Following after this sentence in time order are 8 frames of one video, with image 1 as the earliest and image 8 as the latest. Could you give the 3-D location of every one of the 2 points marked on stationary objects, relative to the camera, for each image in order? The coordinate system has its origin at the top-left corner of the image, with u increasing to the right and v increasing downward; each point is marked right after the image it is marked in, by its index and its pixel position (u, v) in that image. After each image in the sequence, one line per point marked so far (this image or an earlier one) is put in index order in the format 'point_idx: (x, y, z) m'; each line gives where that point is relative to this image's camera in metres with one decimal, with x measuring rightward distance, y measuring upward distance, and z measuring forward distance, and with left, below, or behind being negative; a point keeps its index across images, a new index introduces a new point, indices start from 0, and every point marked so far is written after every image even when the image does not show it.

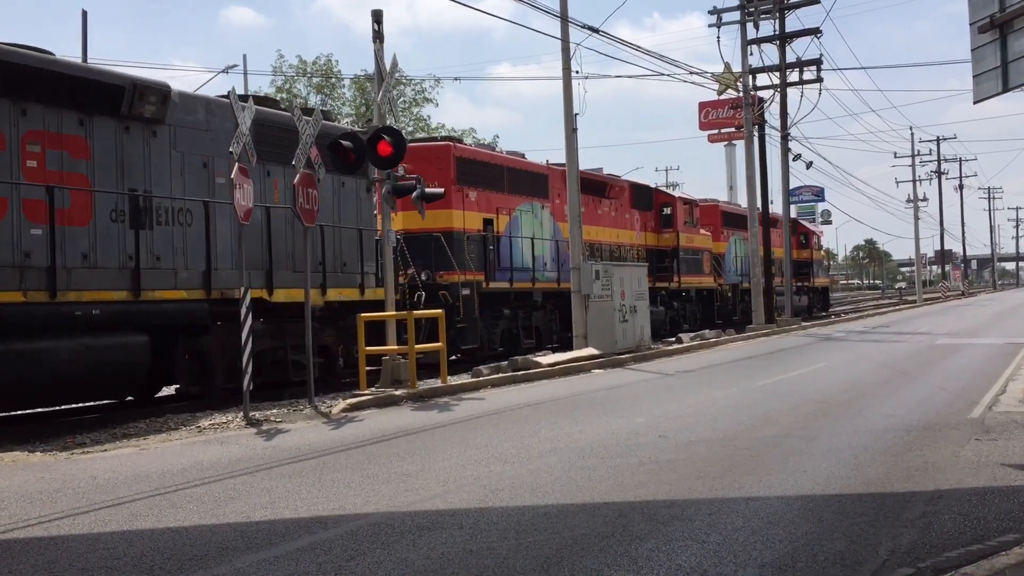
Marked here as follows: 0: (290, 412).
0: (-2.3, -1.3, +10.0) m
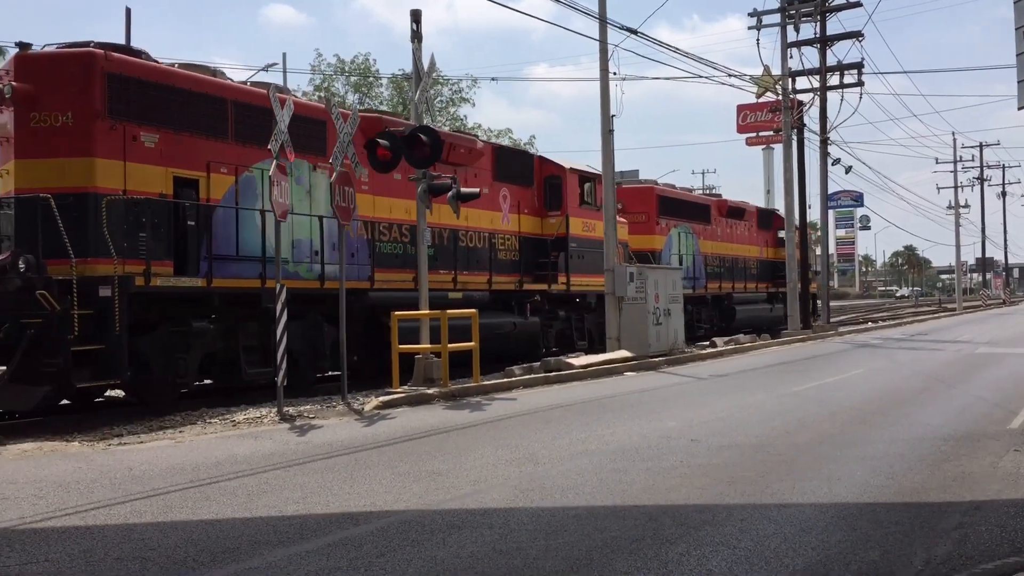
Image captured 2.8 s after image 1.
0: (-1.9, -1.2, +10.1) m
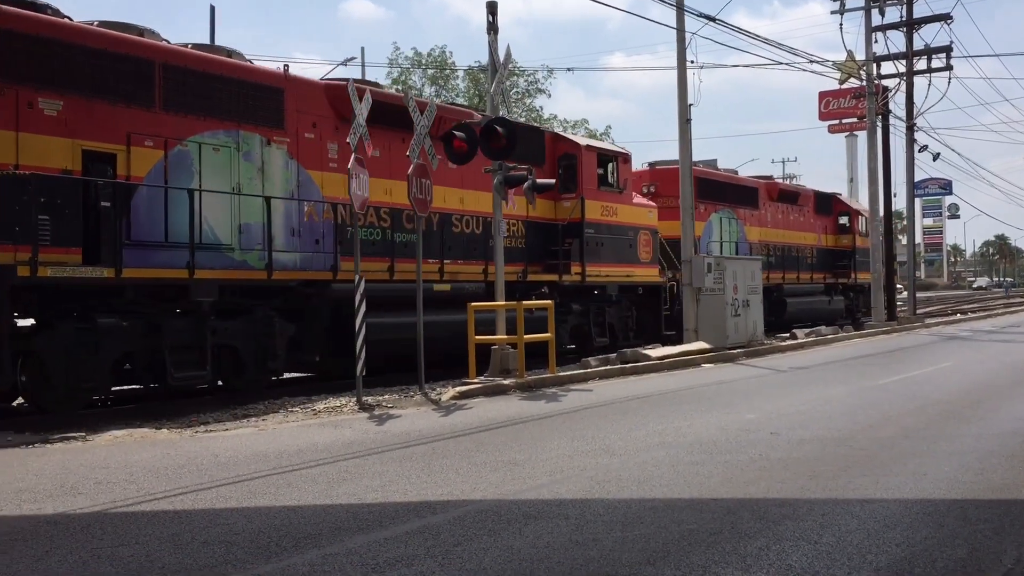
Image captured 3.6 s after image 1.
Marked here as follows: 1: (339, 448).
0: (-1.2, -1.1, +10.2) m
1: (-1.4, -1.3, +8.0) m
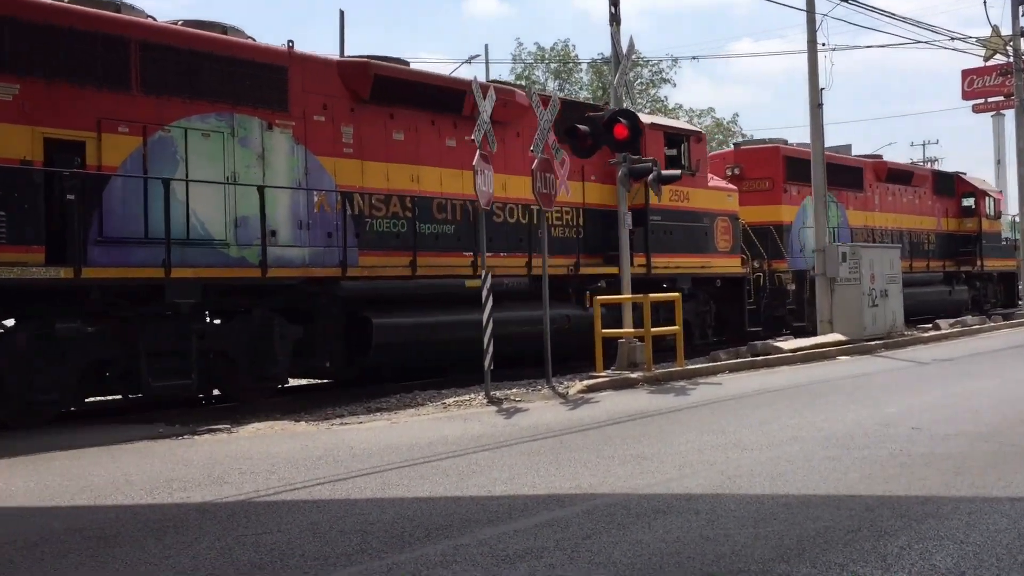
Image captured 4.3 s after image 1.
0: (+0.2, -1.1, +10.3) m
1: (-0.4, -1.2, +8.1) m
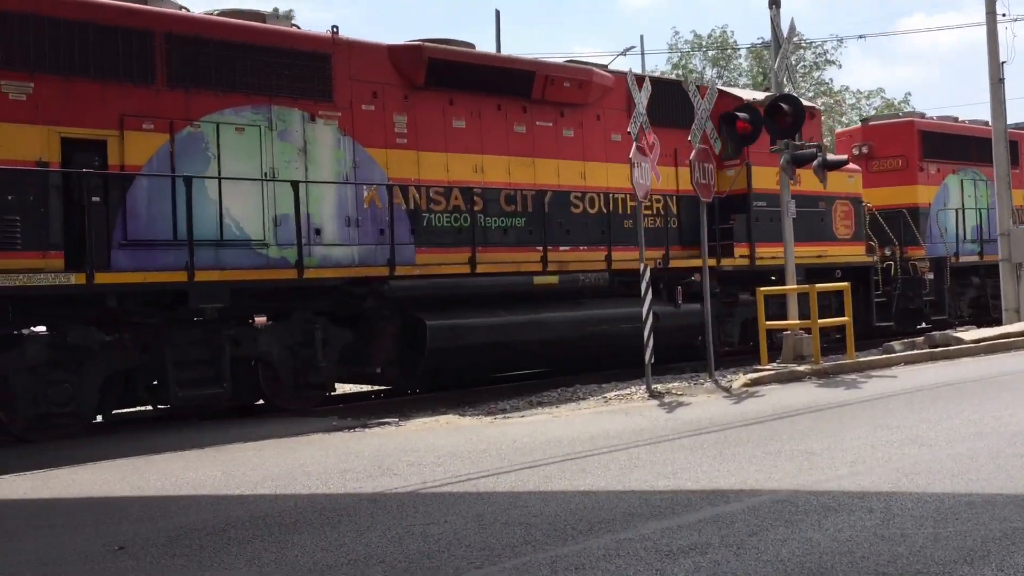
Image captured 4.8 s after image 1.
0: (+1.8, -1.0, +10.1) m
1: (+1.0, -1.2, +8.1) m
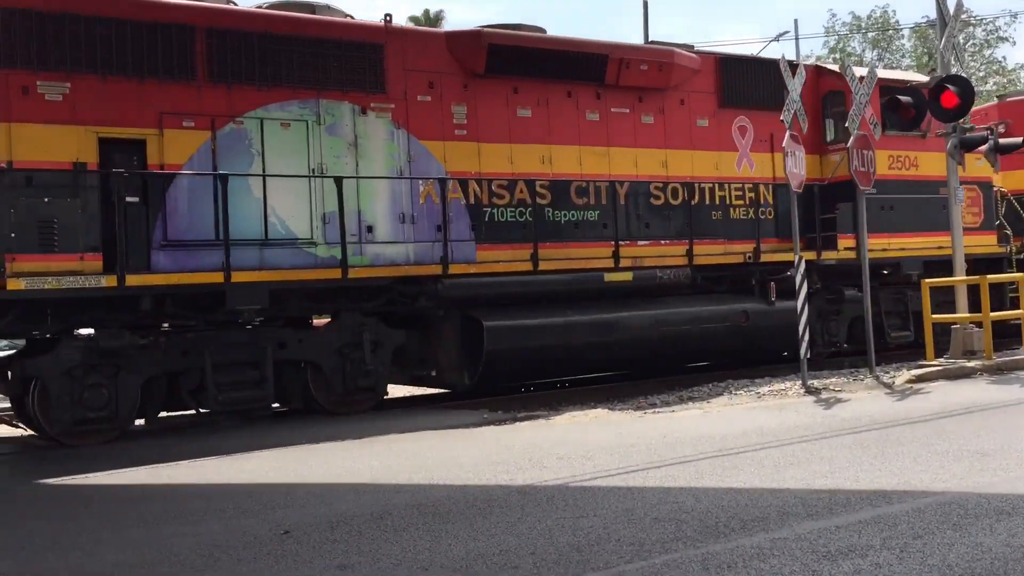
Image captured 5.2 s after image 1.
0: (+3.3, -0.9, +9.8) m
1: (+2.2, -1.1, +7.8) m
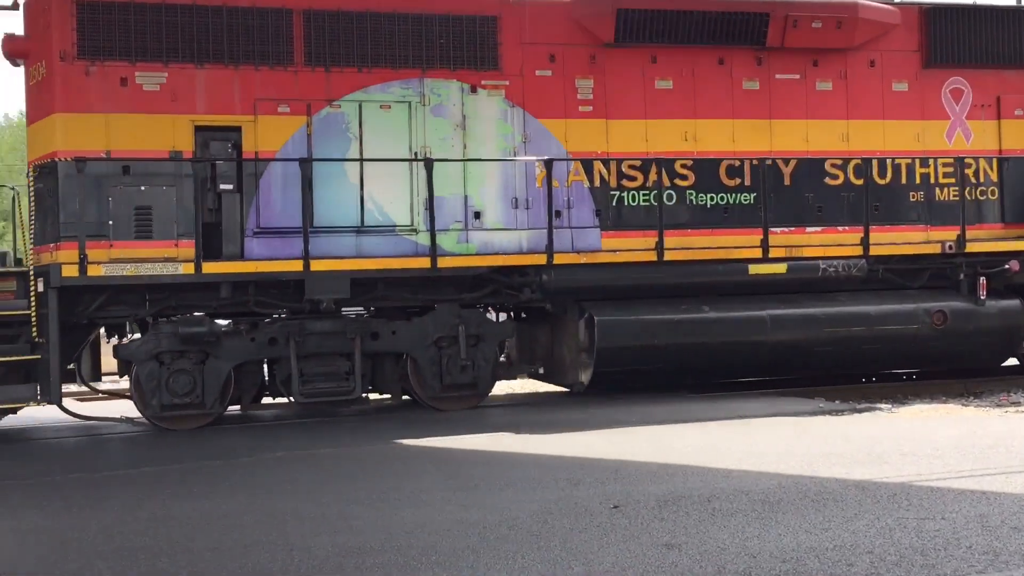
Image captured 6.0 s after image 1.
0: (+3.1, -0.8, +6.9) m
1: (+1.8, -1.0, +5.1) m
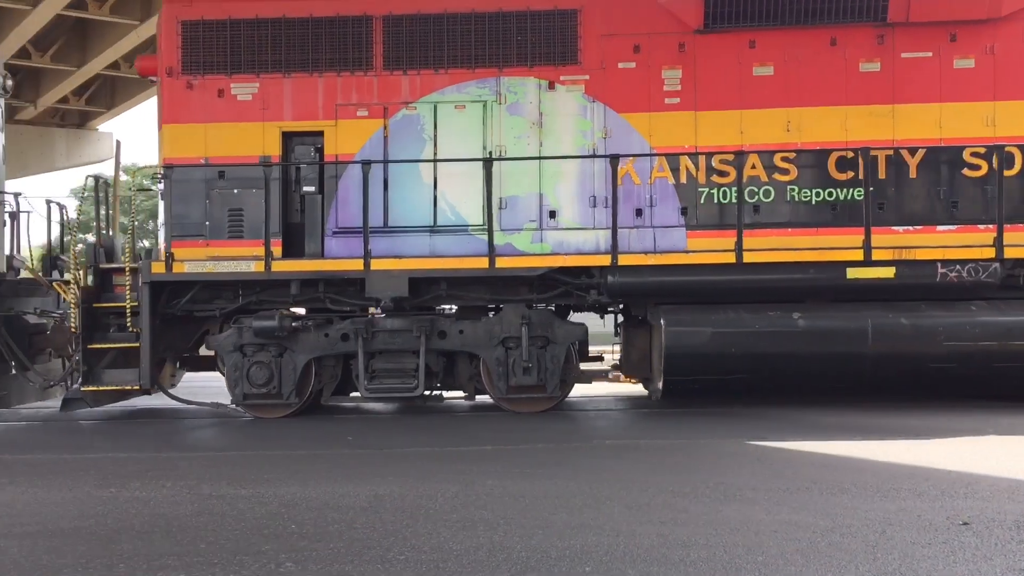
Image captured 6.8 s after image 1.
0: (-1.0, -1.0, +5.9) m
1: (-2.8, -1.2, +4.6) m
